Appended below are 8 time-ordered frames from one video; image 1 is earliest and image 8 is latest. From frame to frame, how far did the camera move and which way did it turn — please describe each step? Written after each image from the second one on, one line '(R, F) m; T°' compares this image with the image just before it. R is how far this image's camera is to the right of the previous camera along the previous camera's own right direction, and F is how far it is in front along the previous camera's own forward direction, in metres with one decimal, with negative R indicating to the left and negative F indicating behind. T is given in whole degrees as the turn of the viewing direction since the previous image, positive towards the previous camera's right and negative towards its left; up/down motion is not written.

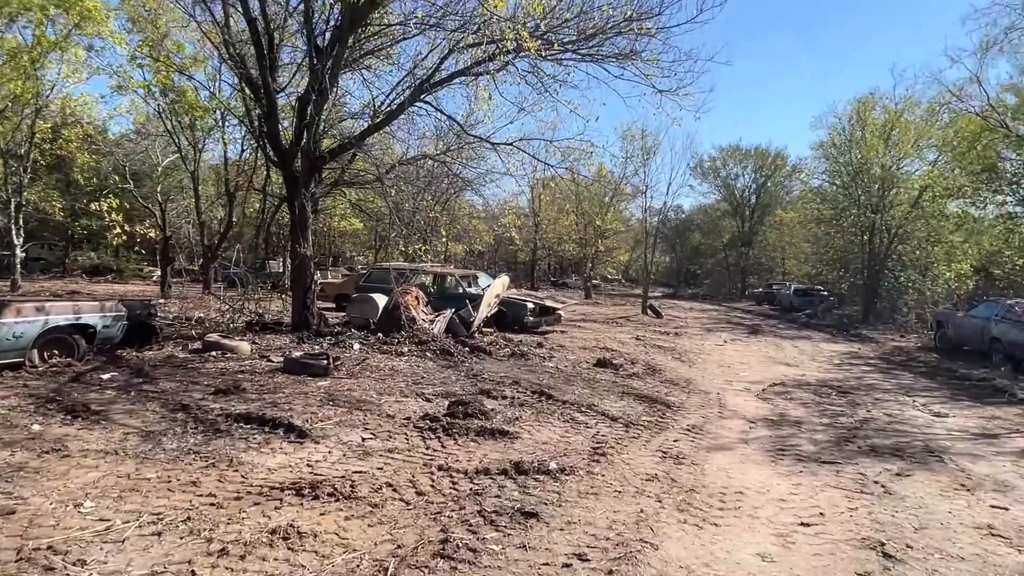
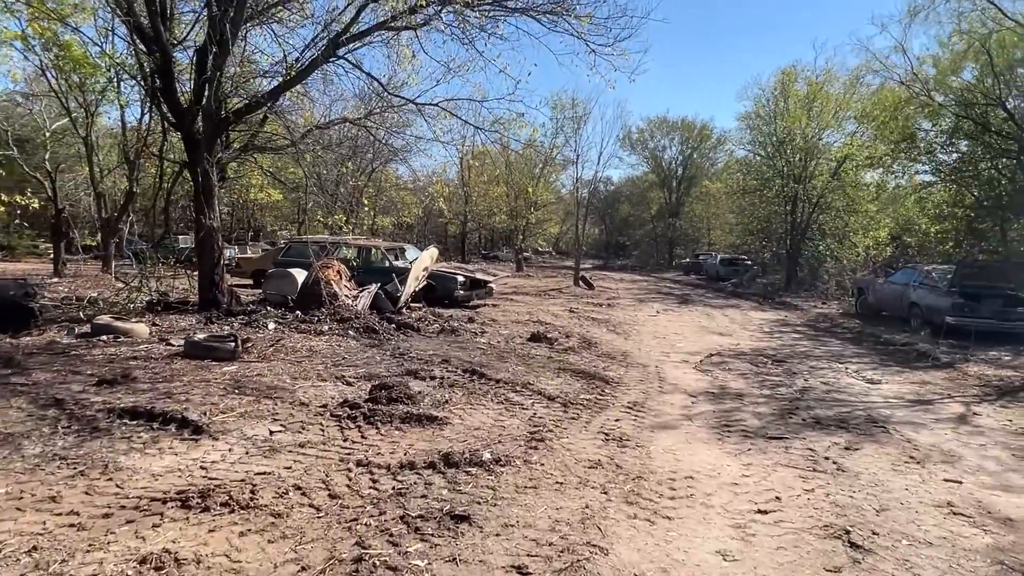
(0.0, +0.5) m; +6°
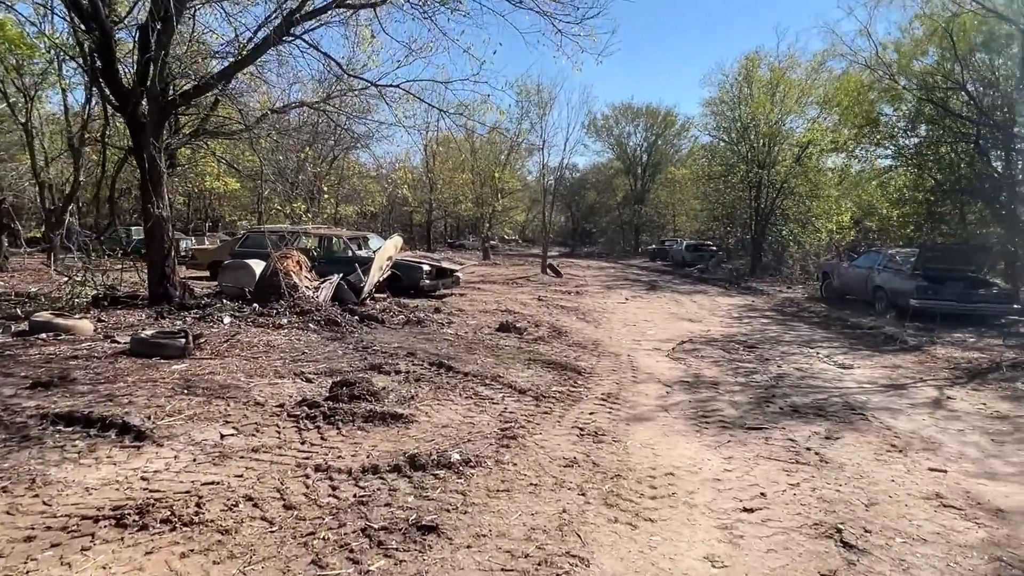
(0.0, +0.3) m; +3°
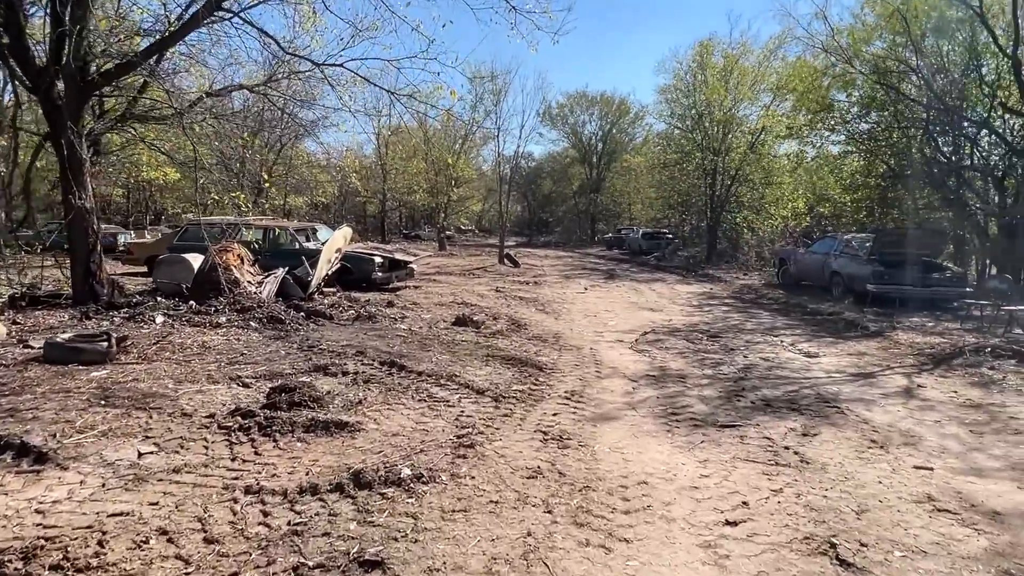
(0.0, +0.4) m; +4°
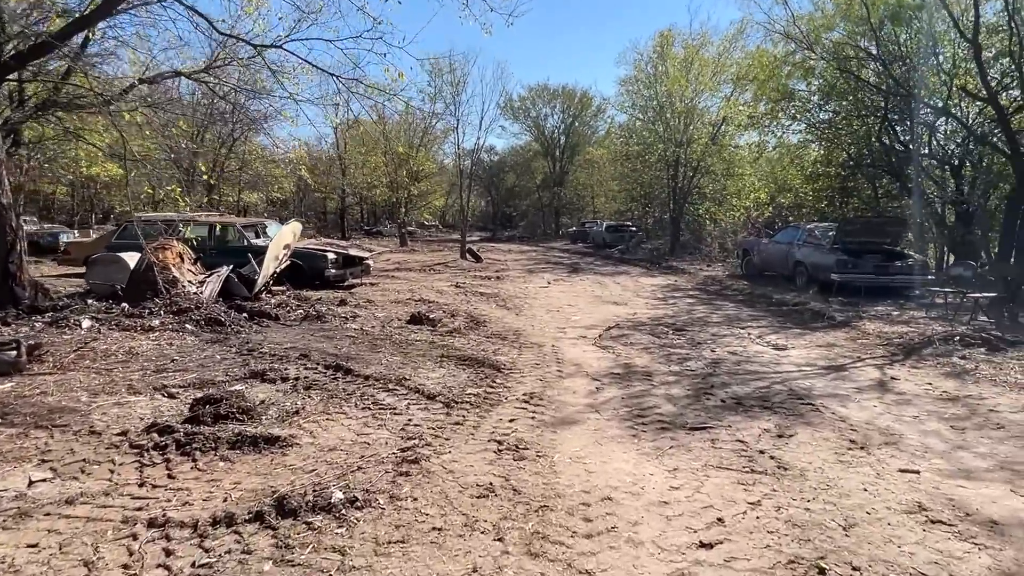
(+0.1, +0.4) m; +3°
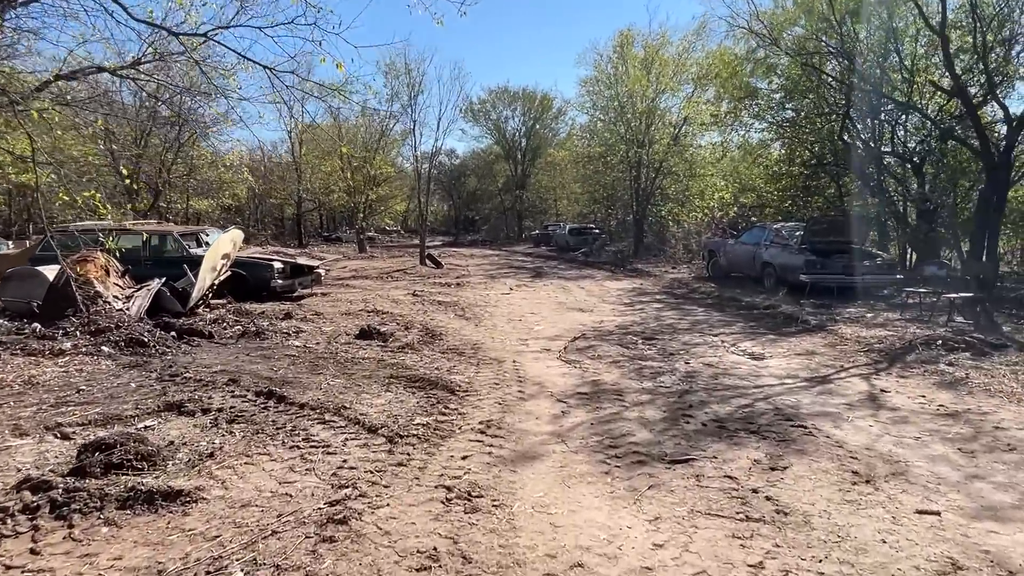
(+0.1, +0.6) m; +3°
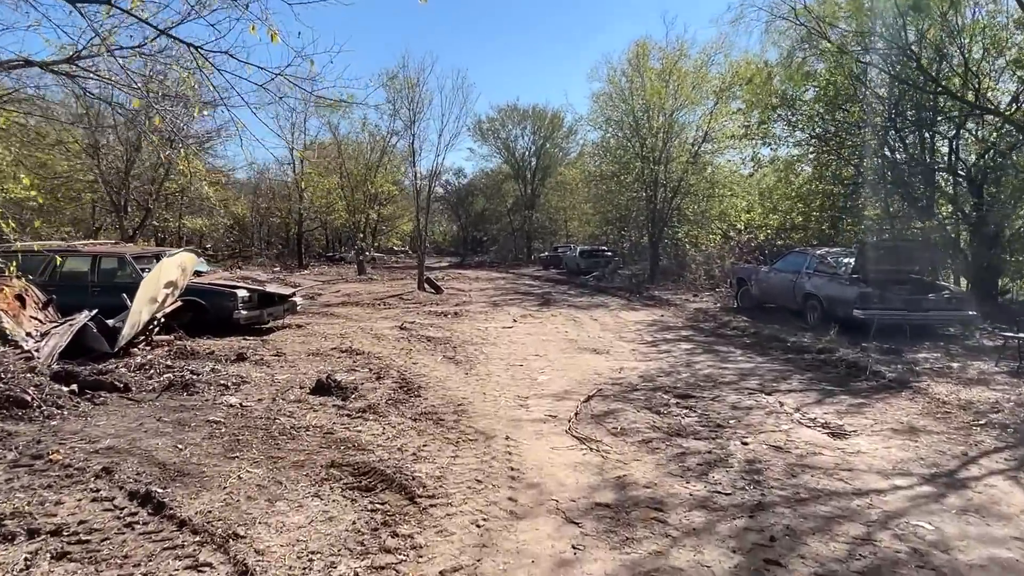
(+0.1, +1.6) m; -1°
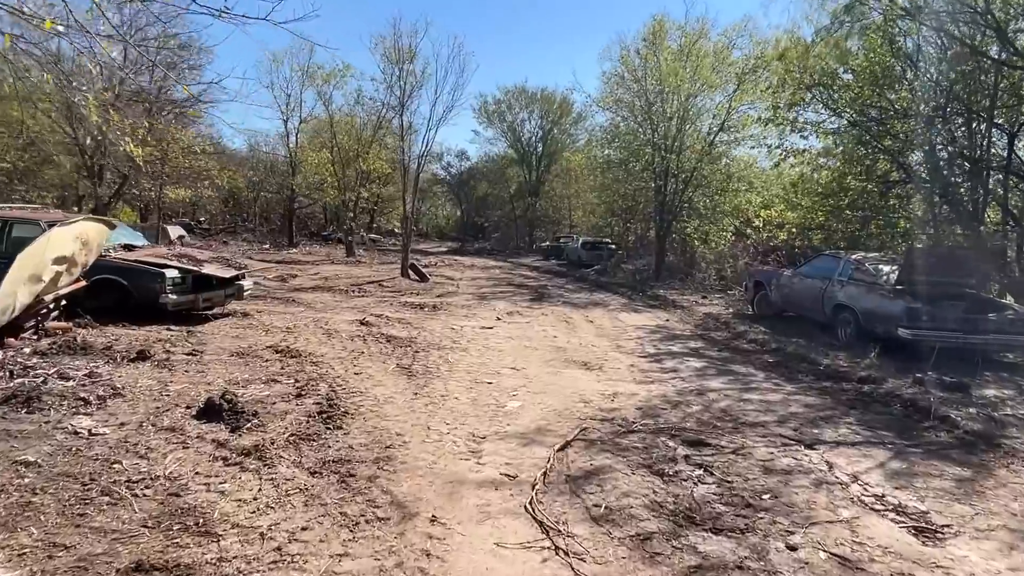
(+0.3, +1.5) m; 0°
